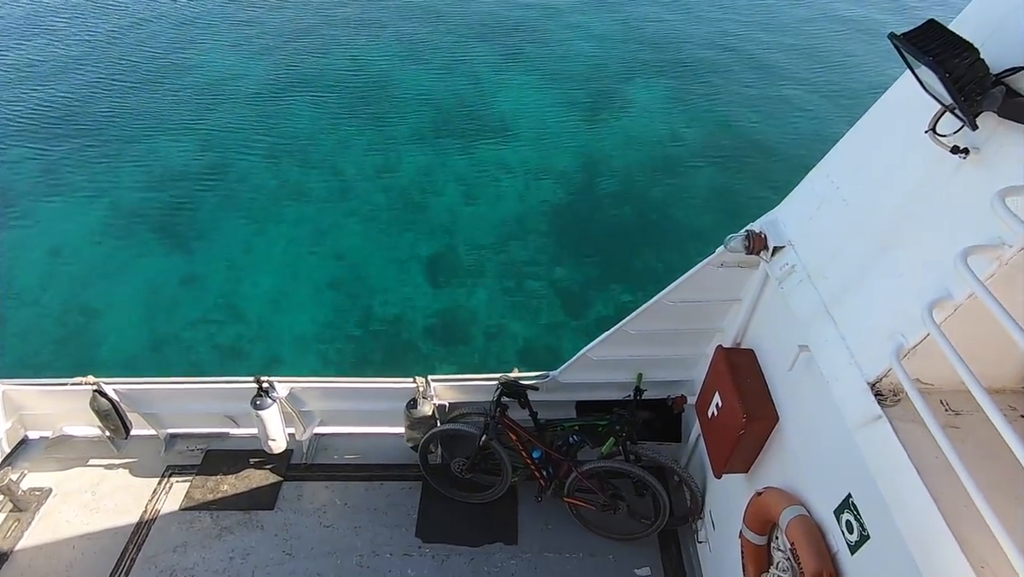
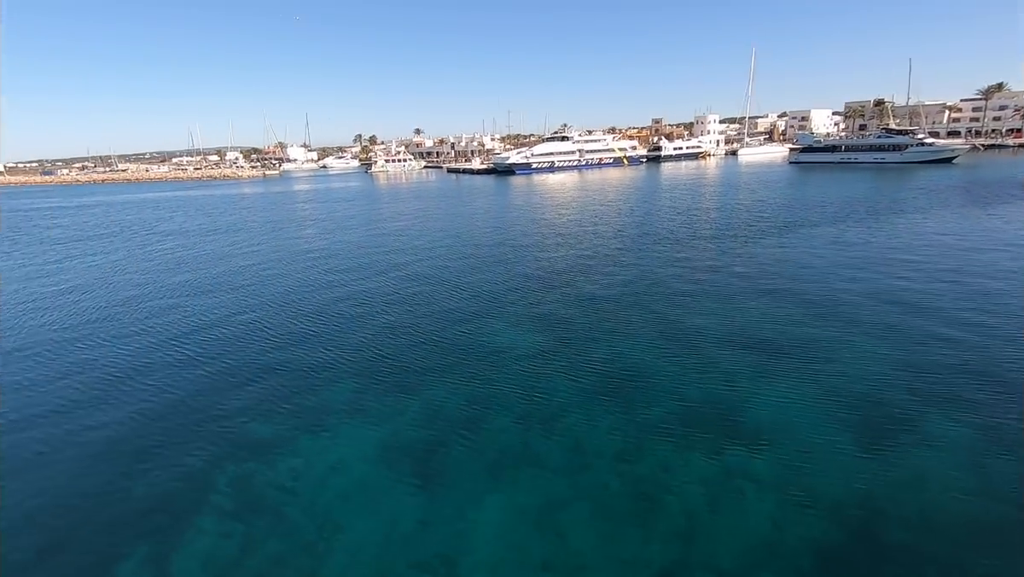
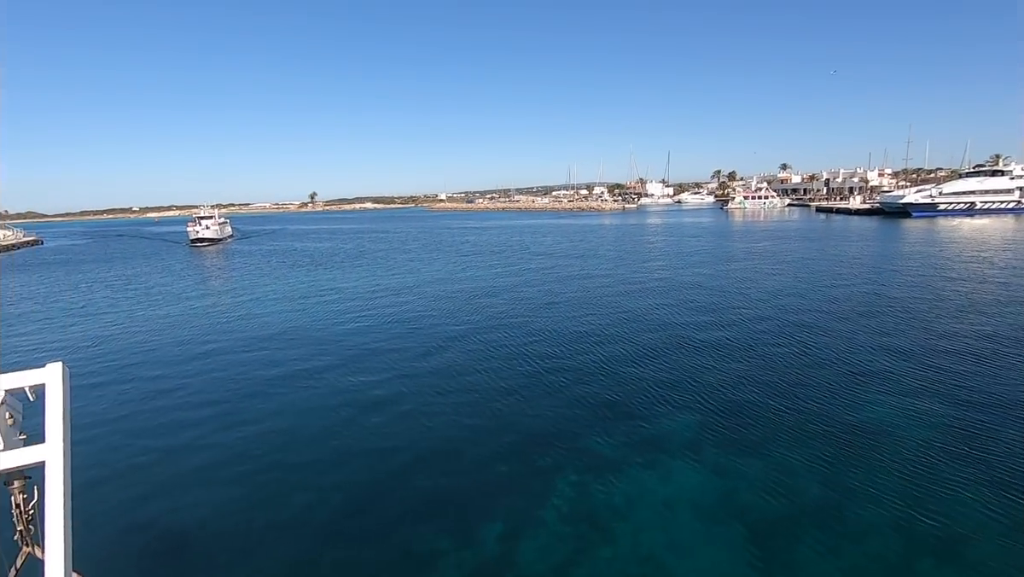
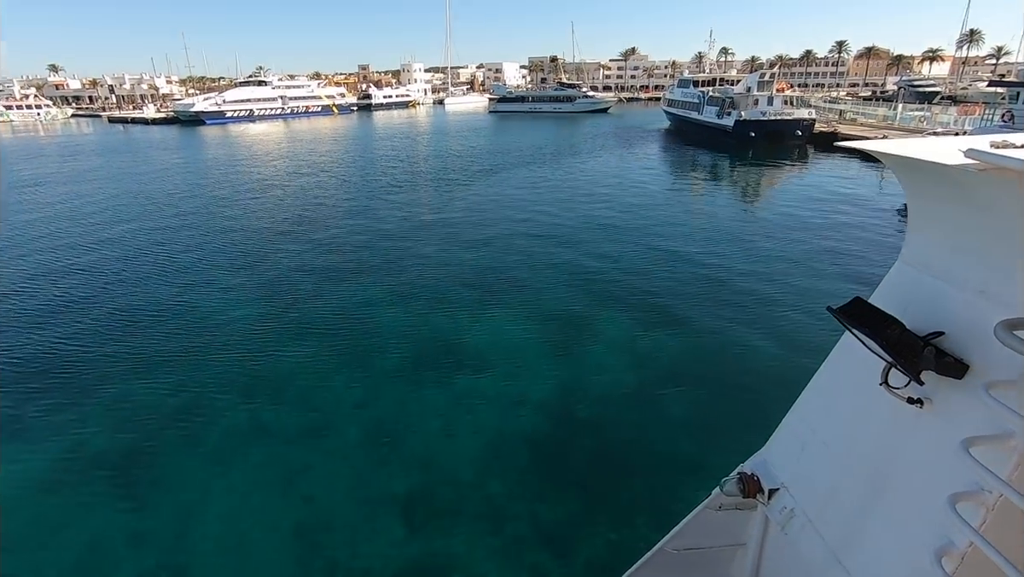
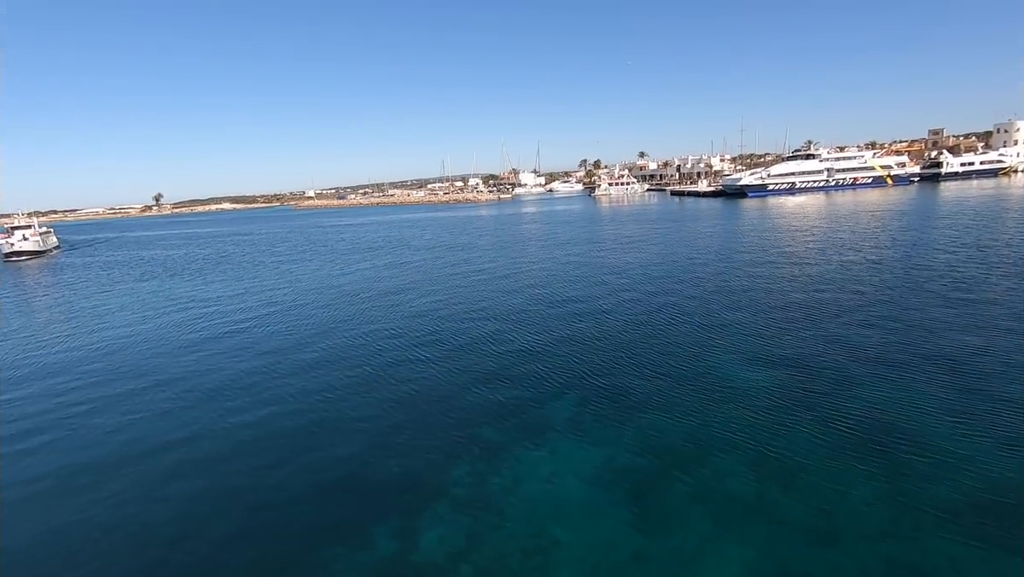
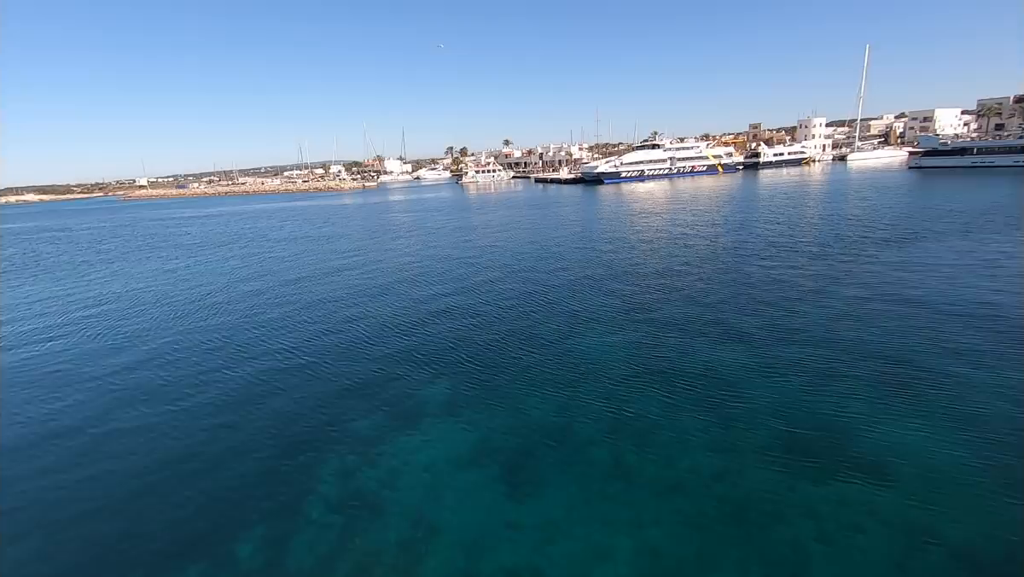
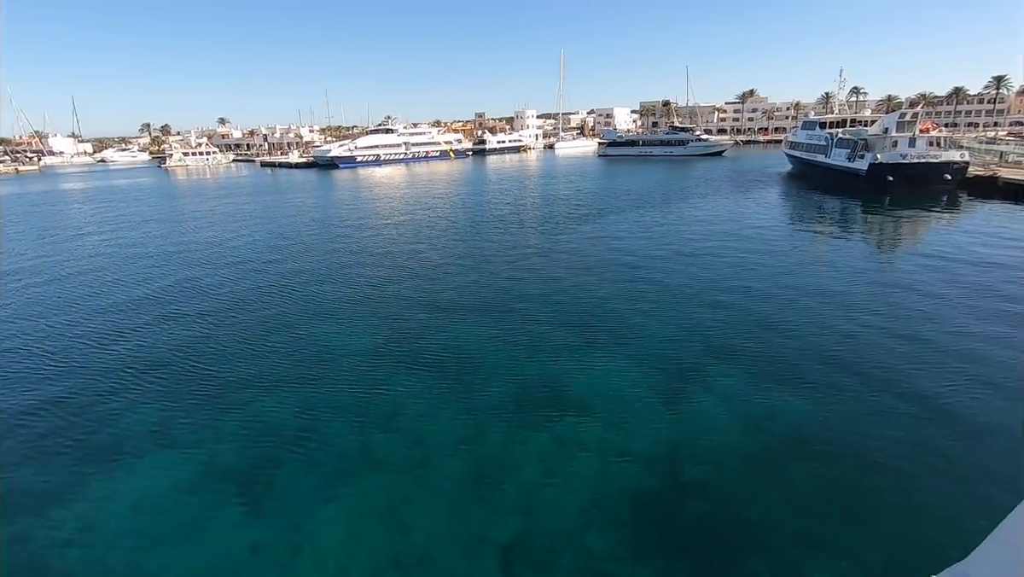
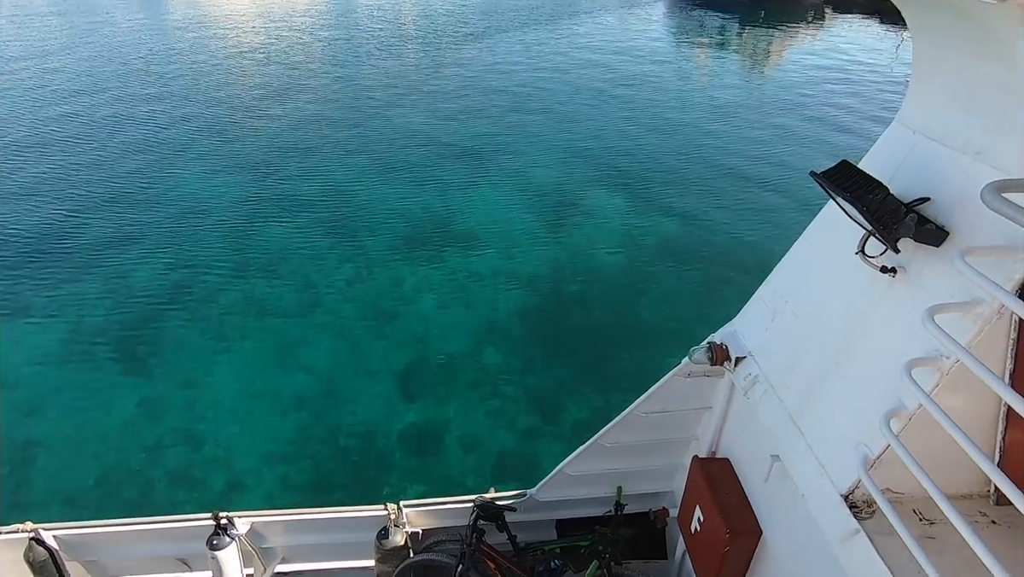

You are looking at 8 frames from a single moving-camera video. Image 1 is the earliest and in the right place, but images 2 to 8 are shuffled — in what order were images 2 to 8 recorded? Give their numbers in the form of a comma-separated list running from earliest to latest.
8, 4, 7, 2, 6, 5, 3
